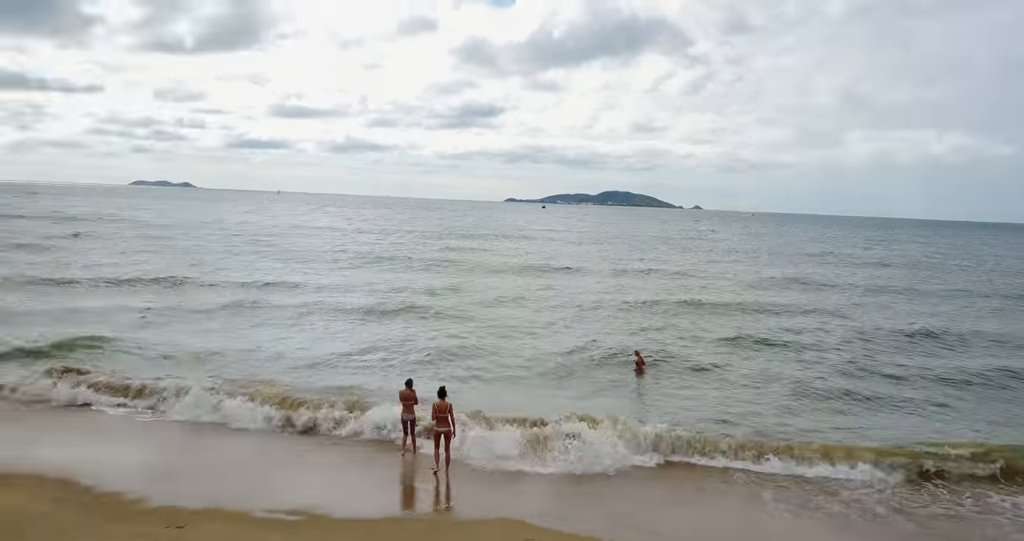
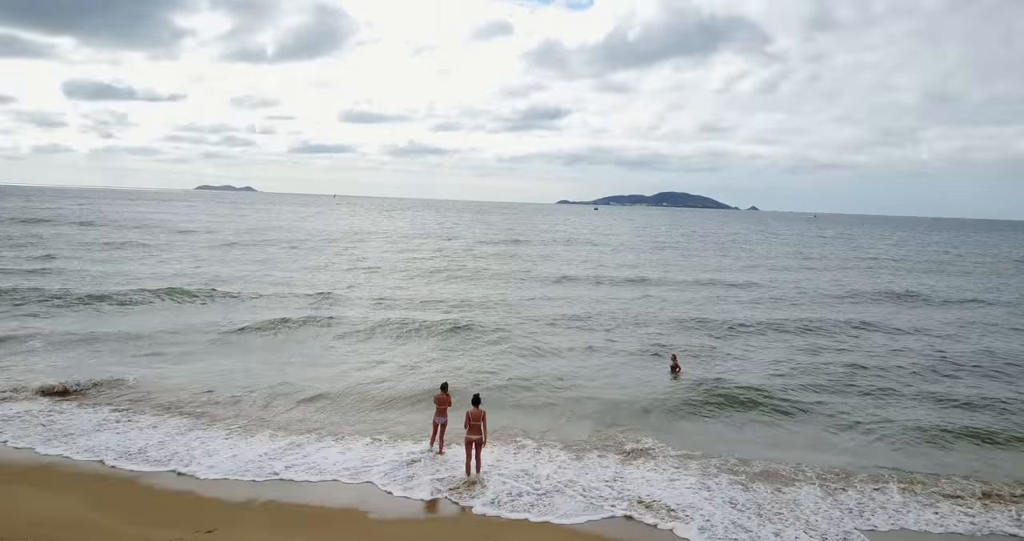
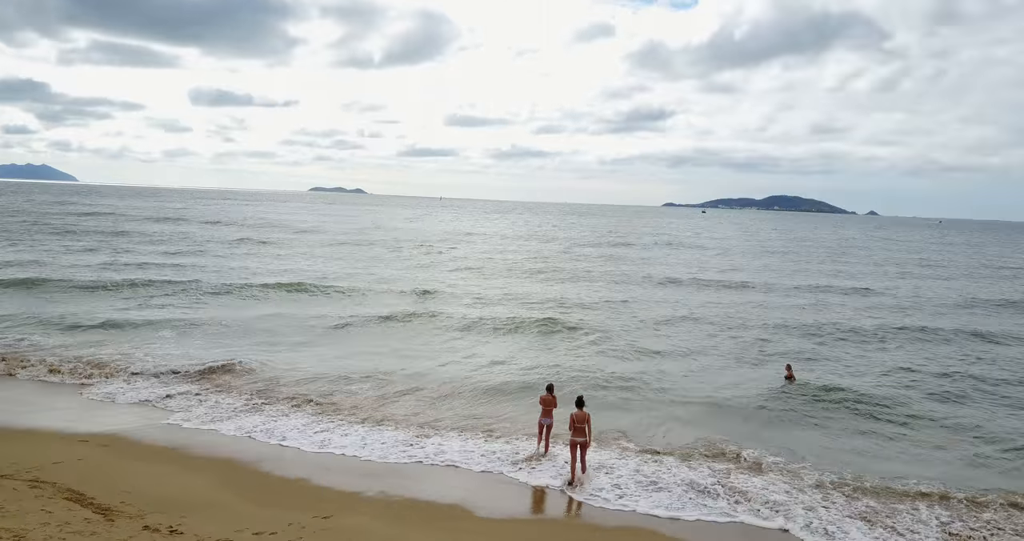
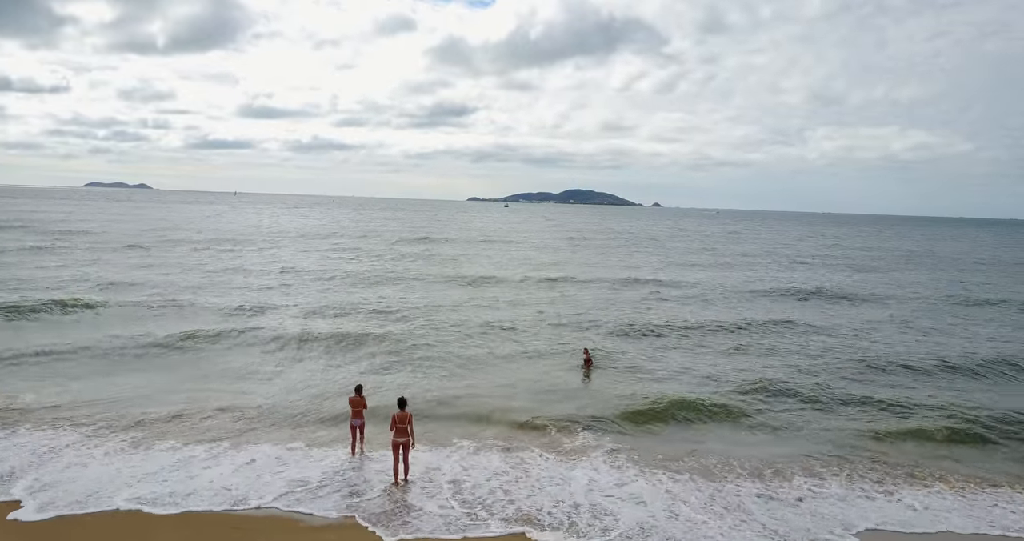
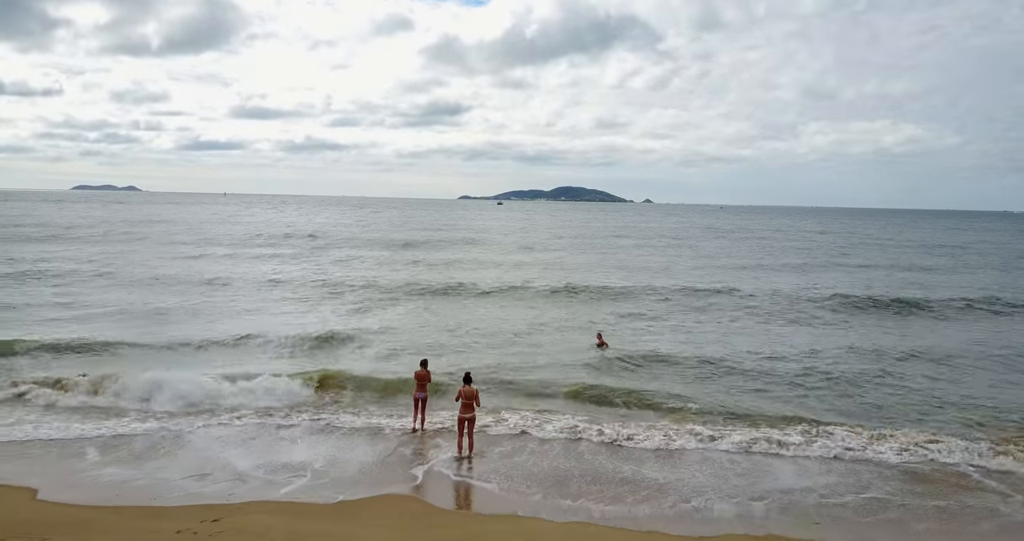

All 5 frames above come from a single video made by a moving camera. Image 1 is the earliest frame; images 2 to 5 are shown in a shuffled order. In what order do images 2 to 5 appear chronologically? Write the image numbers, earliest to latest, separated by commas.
3, 2, 4, 5
